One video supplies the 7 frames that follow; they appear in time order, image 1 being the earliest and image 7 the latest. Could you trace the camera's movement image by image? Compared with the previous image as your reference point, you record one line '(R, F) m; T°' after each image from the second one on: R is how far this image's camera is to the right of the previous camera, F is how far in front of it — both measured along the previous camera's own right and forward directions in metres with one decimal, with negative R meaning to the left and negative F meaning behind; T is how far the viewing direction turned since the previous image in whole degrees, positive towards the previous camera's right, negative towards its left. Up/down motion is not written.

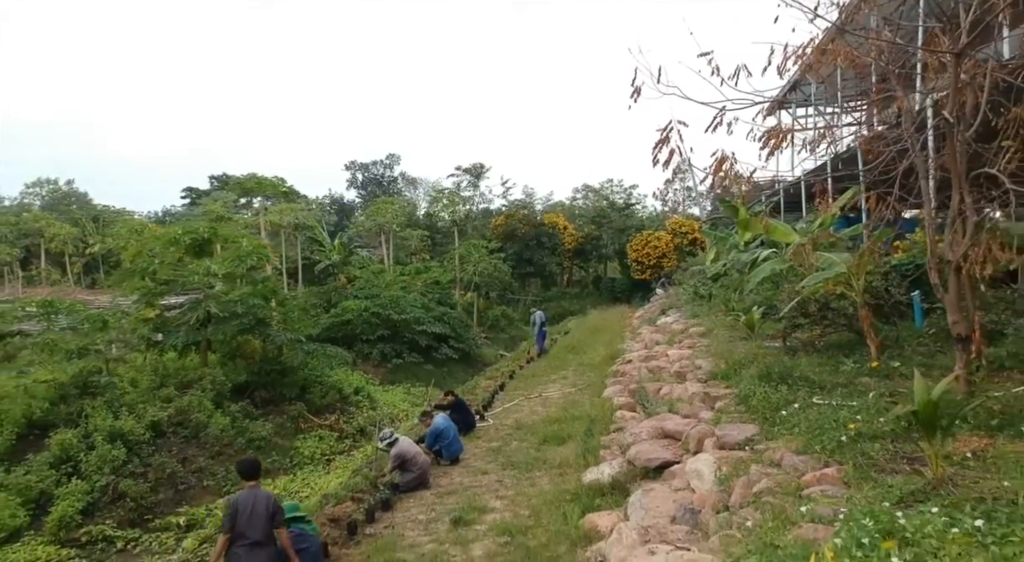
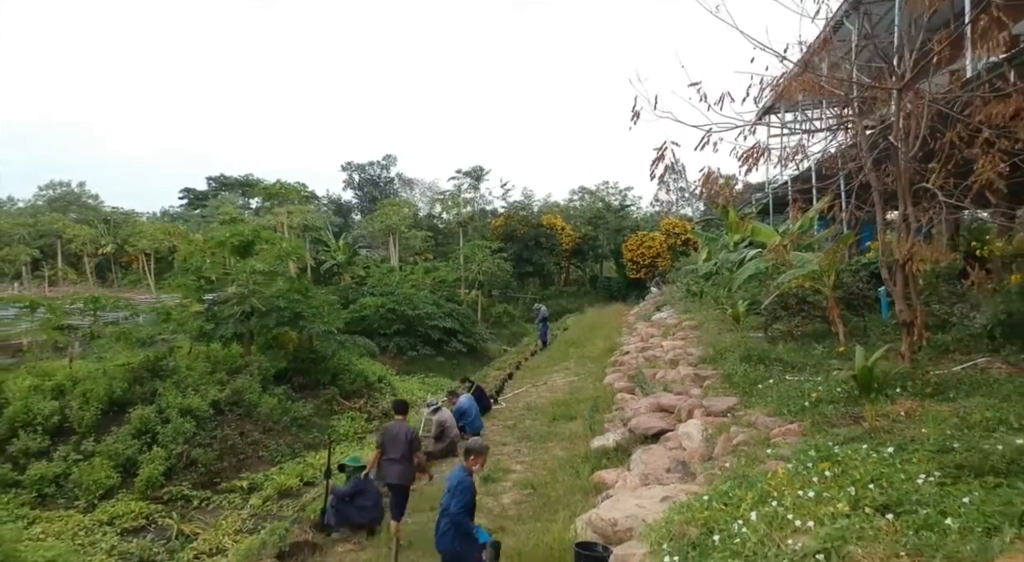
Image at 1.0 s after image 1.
(-0.3, -1.0) m; +1°
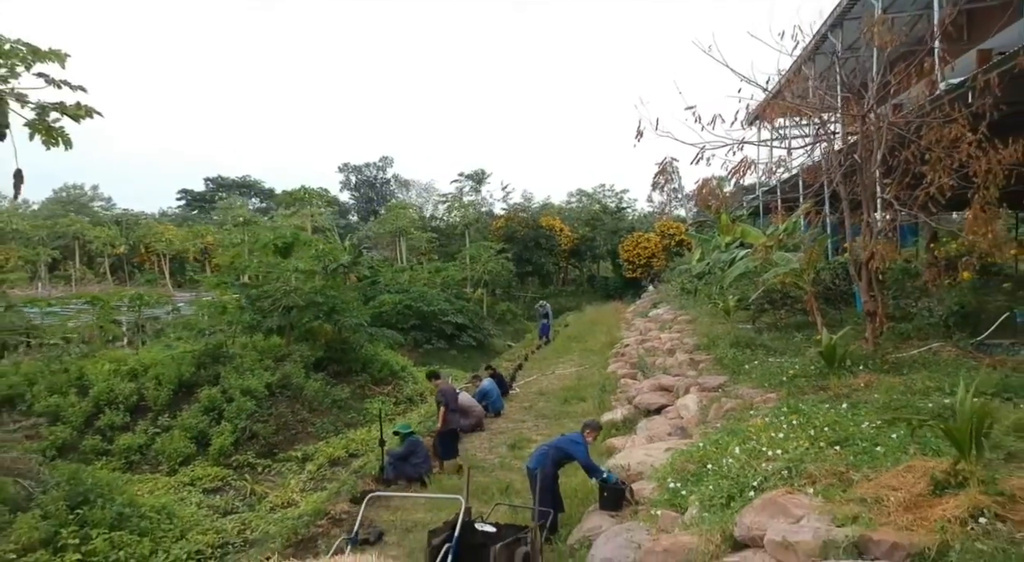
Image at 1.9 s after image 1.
(-0.3, -1.1) m; +1°
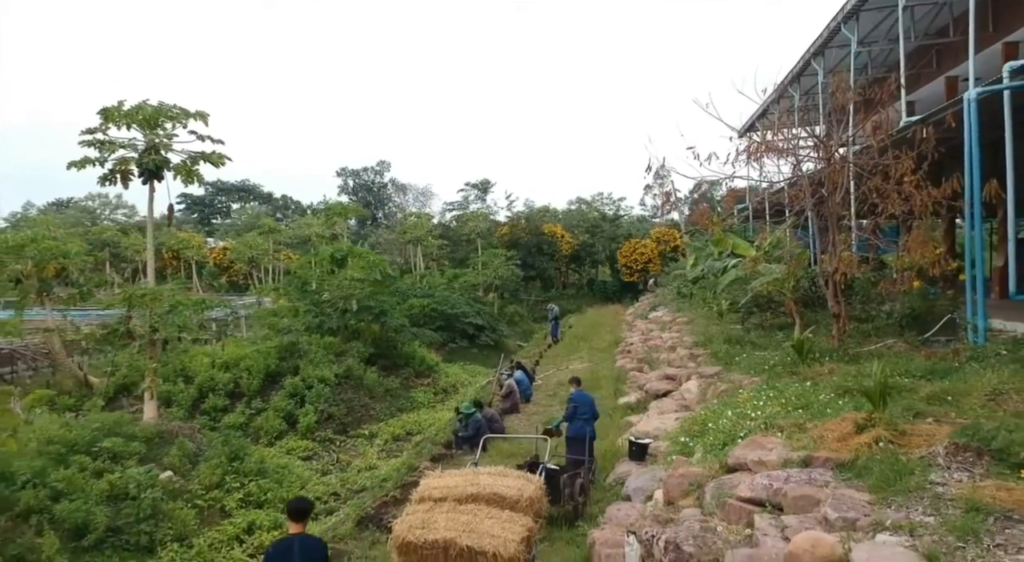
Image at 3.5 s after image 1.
(-0.6, -1.7) m; +1°
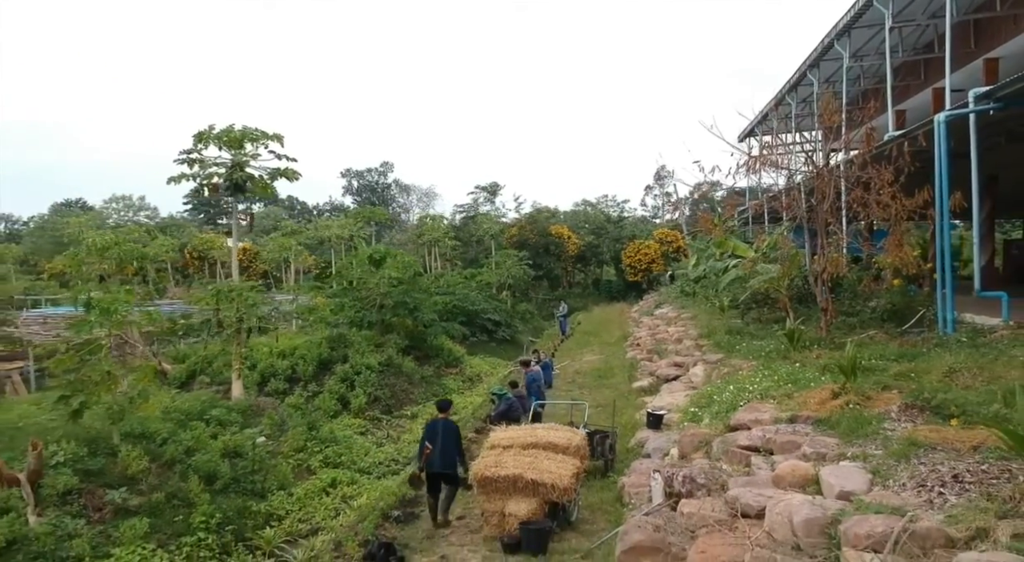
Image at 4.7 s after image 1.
(-0.4, -1.2) m; 0°
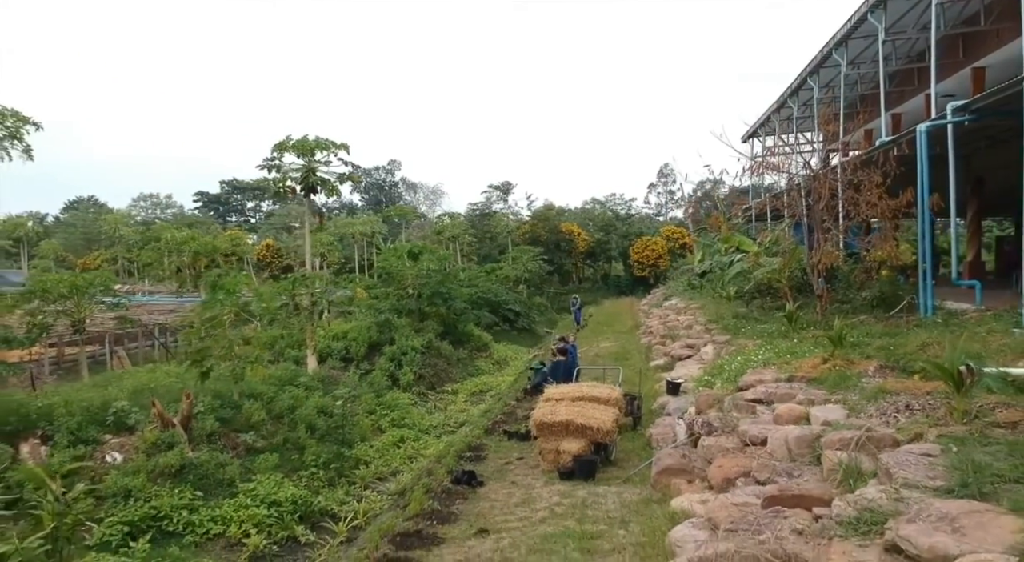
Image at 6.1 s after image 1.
(-0.5, -1.3) m; 0°
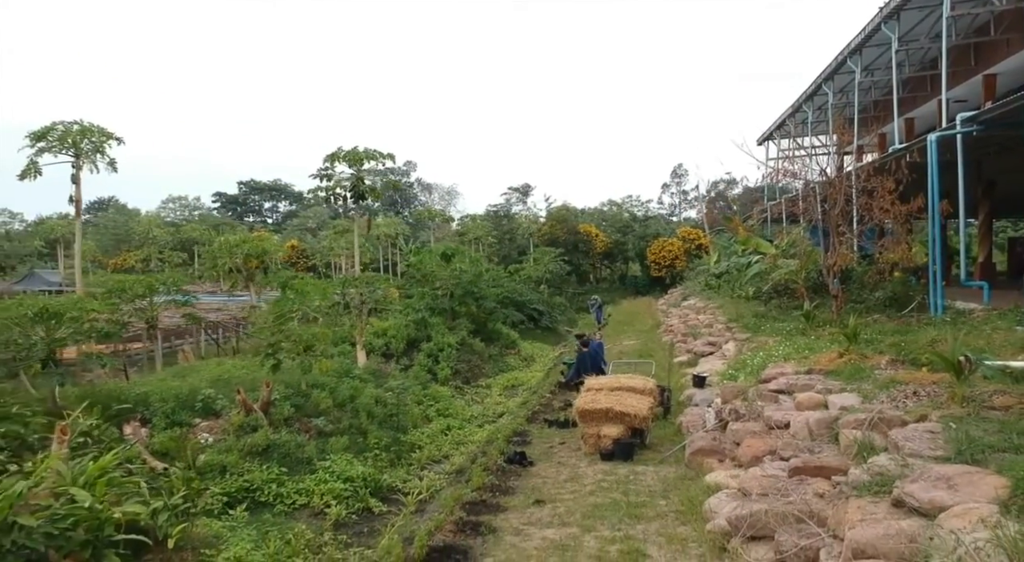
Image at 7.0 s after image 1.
(-0.4, -0.7) m; -1°
